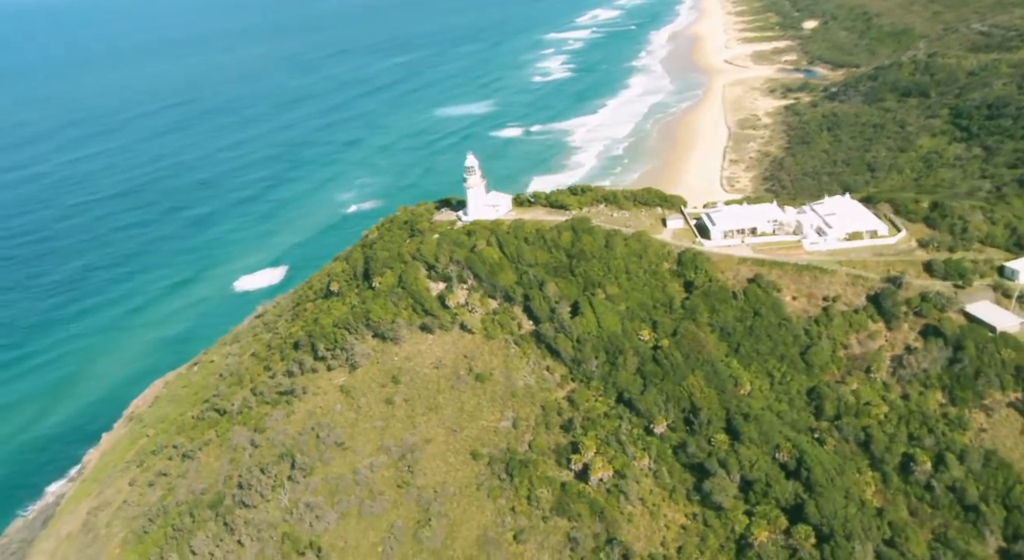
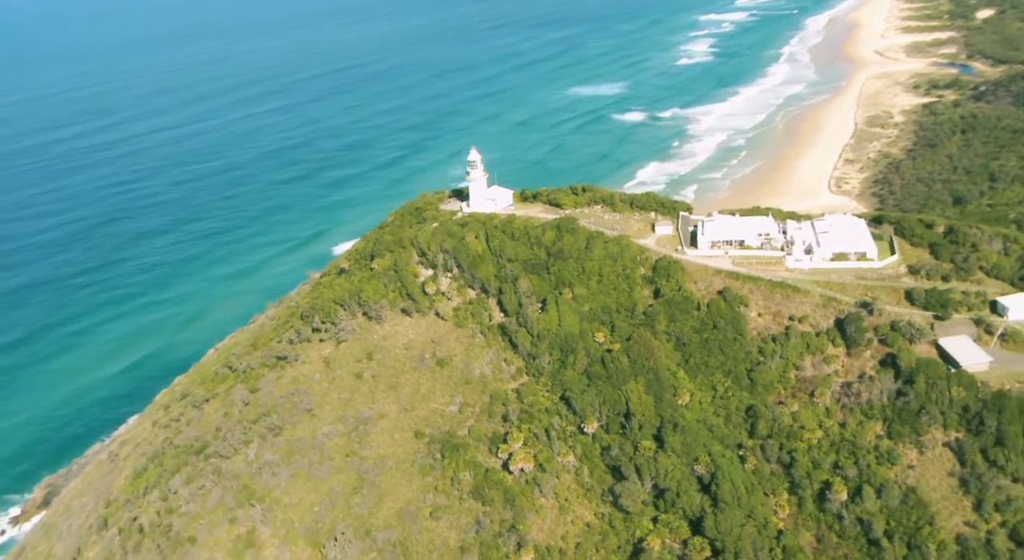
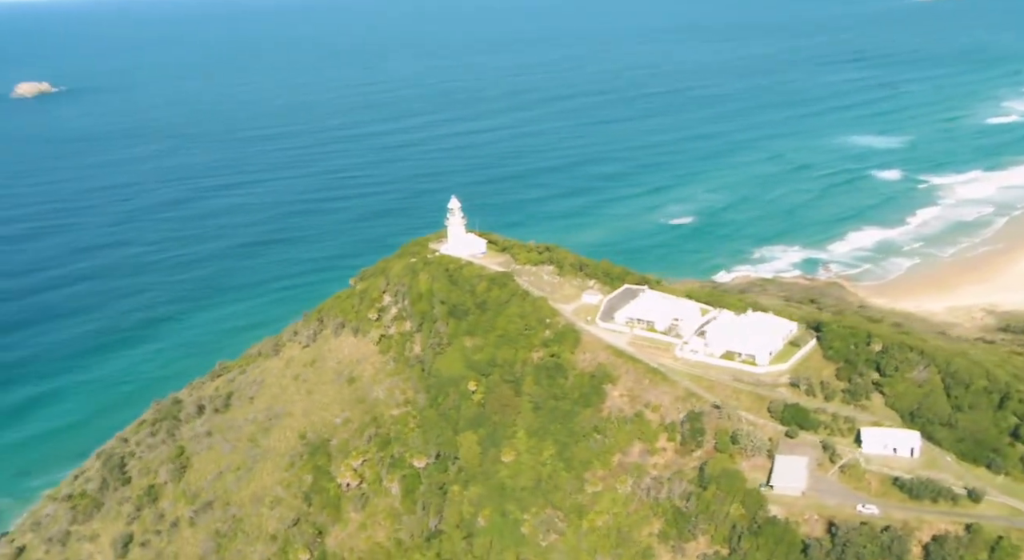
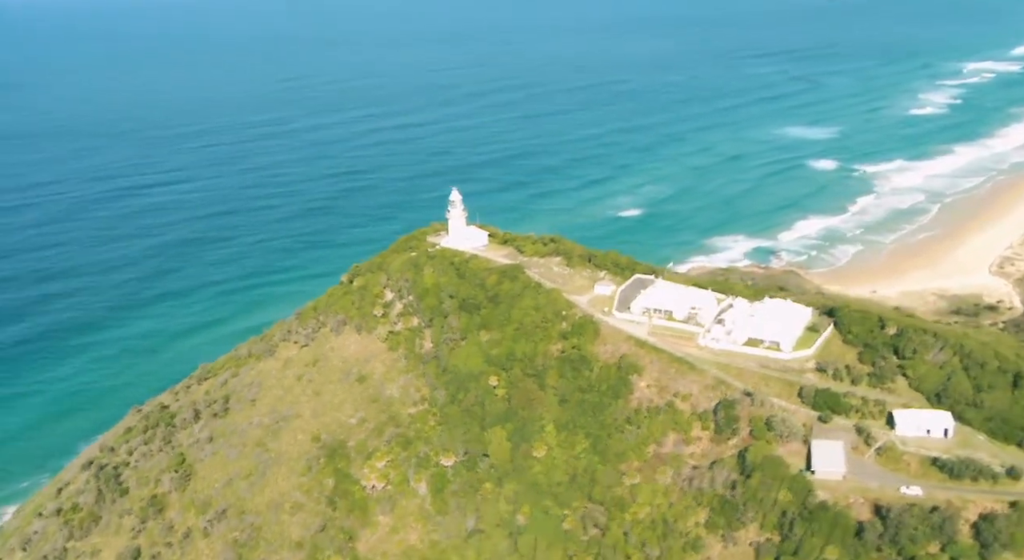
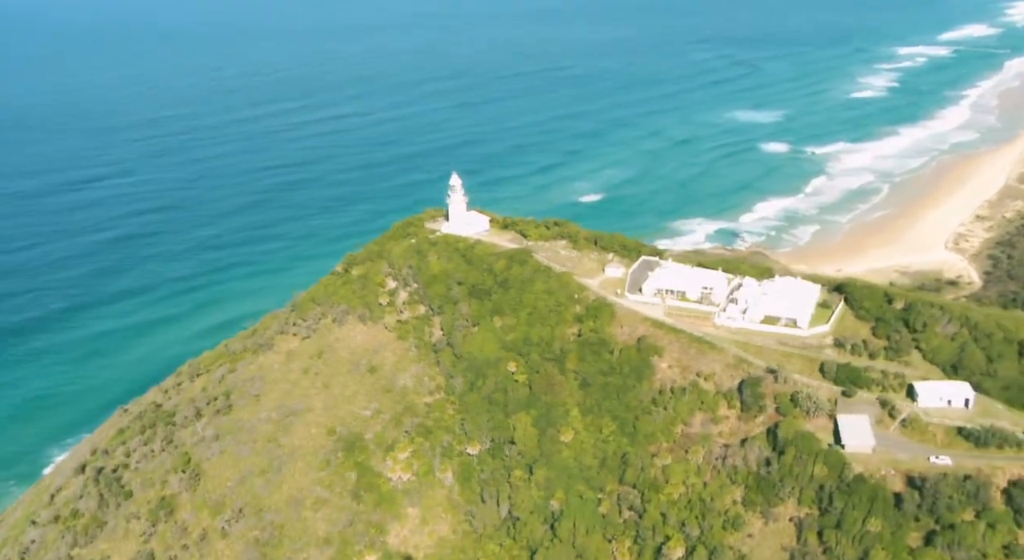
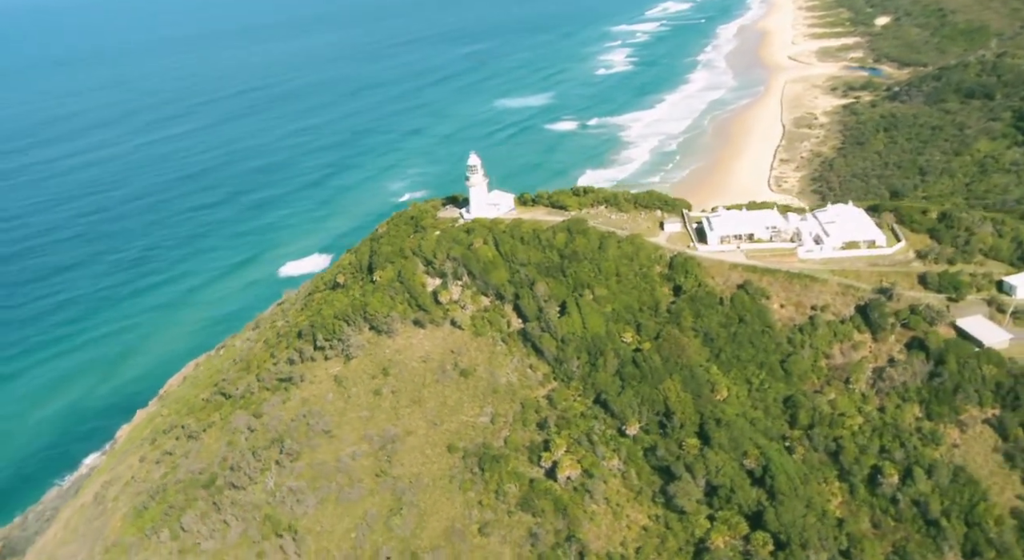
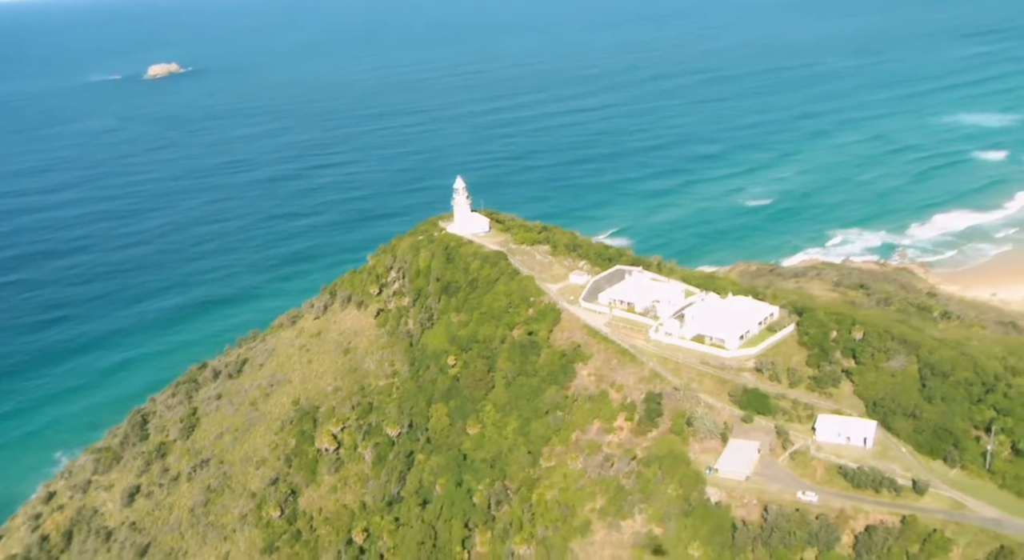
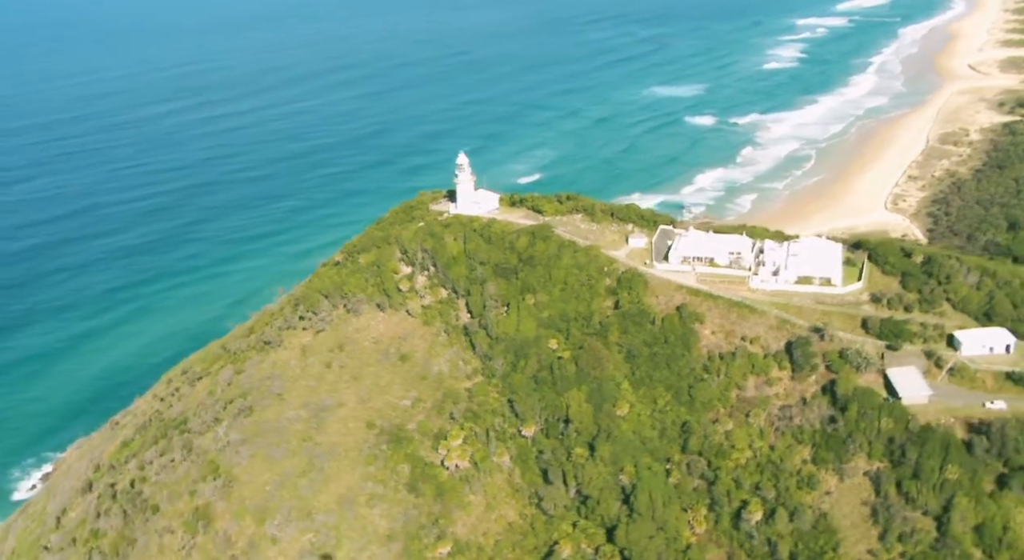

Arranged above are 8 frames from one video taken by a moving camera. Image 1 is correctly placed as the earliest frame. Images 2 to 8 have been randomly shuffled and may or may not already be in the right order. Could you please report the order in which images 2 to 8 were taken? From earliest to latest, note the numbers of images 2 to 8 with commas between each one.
6, 2, 8, 5, 4, 3, 7
